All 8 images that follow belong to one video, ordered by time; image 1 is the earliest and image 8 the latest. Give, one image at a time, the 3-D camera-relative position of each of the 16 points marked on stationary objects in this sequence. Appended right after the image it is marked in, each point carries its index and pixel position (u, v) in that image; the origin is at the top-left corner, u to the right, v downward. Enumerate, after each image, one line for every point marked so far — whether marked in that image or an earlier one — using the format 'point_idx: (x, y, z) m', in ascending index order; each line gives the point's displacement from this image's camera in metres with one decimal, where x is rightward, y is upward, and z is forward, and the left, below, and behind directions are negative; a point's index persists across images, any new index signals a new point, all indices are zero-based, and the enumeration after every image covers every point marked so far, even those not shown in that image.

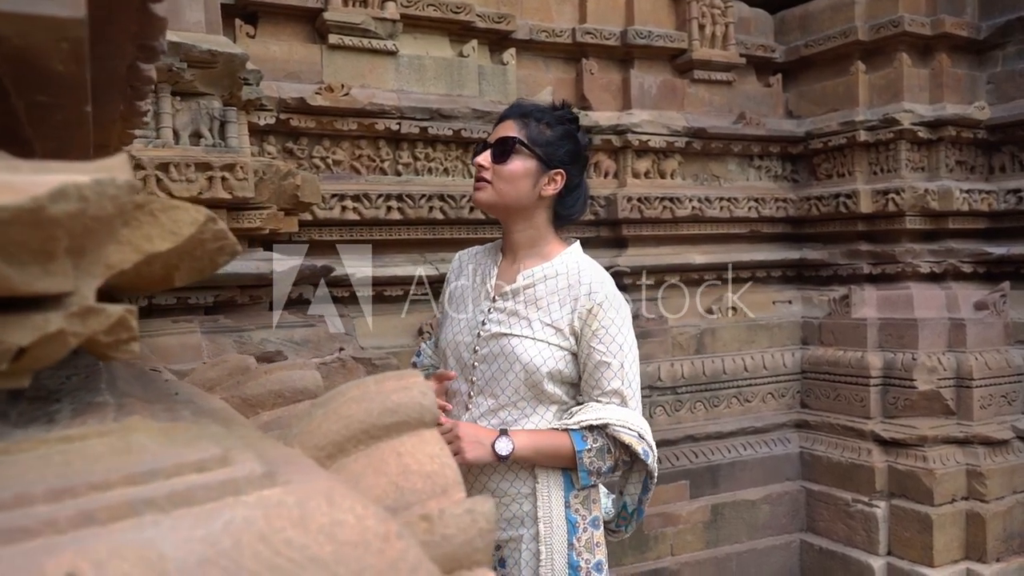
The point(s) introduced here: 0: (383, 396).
0: (-0.1, -0.1, +0.7) m
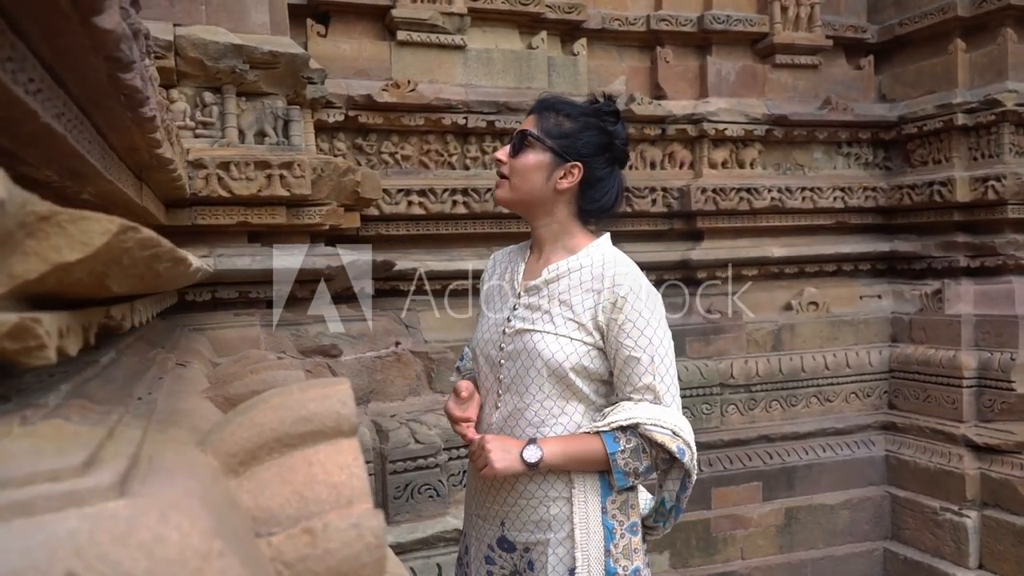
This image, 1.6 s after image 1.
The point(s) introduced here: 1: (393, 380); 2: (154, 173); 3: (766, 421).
0: (-0.2, -0.1, +0.7) m
1: (-0.4, -0.3, +2.6) m
2: (-0.8, +0.2, +1.8) m
3: (+1.1, -0.6, +3.5) m
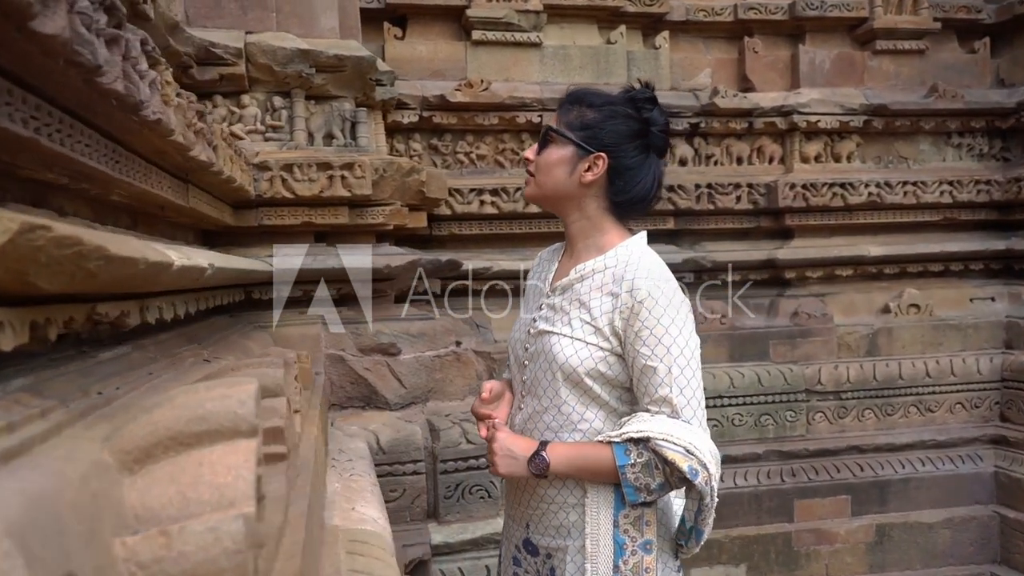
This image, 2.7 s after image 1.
0: (-0.3, -0.1, +0.7) m
1: (-0.2, -0.3, +2.6) m
2: (-0.7, +0.3, +1.8) m
3: (+1.4, -0.6, +3.3) m
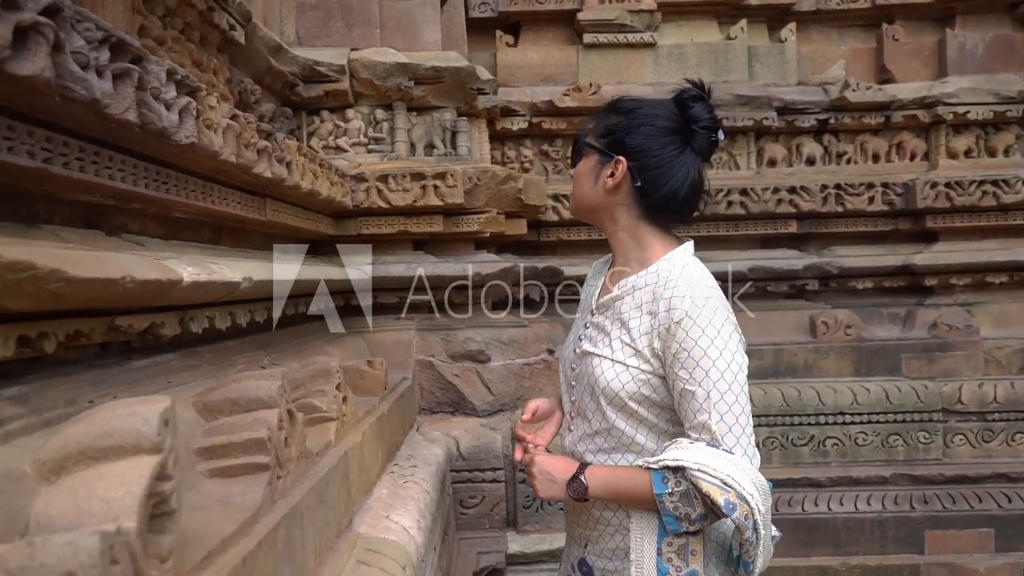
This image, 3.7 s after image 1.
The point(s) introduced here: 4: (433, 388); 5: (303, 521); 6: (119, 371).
0: (-0.4, -0.1, +0.8) m
1: (+0.1, -0.3, +2.6) m
2: (-0.6, +0.2, +1.9) m
3: (+1.8, -0.6, +3.0) m
4: (-0.2, -0.3, +2.5) m
5: (-0.3, -0.3, +1.1) m
6: (-0.6, -0.1, +1.2) m
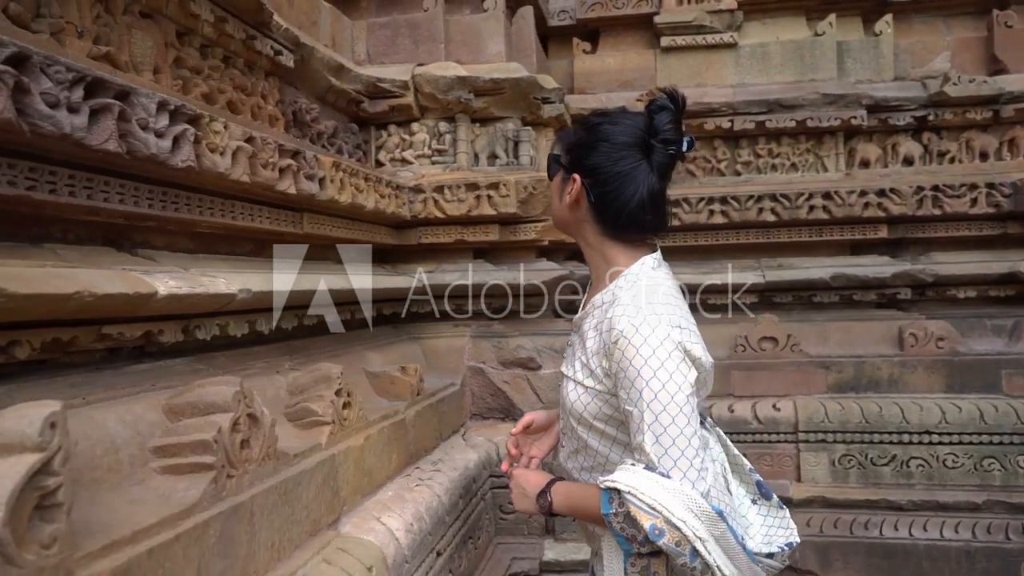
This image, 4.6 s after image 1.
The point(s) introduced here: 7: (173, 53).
0: (-0.5, -0.1, +0.9) m
1: (+0.3, -0.3, +2.6) m
2: (-0.5, +0.2, +2.0) m
3: (+2.0, -0.6, +2.7) m
4: (-0.1, -0.3, +2.6) m
5: (-0.4, -0.3, +1.2) m
6: (-0.6, -0.1, +1.4) m
7: (-0.7, +0.5, +1.8) m
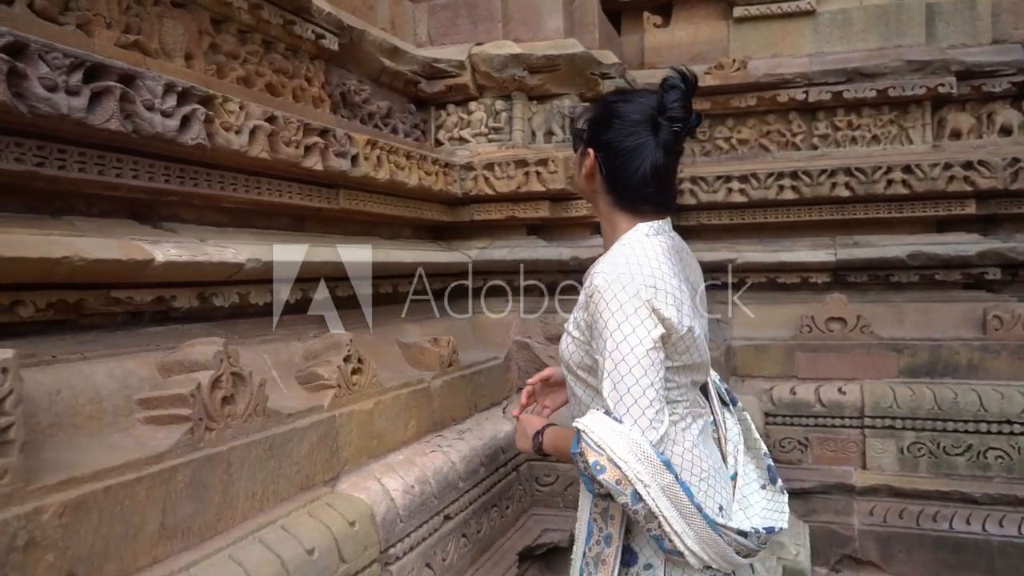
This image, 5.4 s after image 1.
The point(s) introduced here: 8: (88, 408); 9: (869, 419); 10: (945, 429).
0: (-0.6, -0.1, +1.0) m
1: (+0.4, -0.3, +2.6) m
2: (-0.4, +0.3, +2.1) m
3: (+2.1, -0.6, +2.4) m
4: (+0.1, -0.3, +2.6) m
5: (-0.4, -0.3, +1.3) m
6: (-0.7, -0.1, +1.5) m
7: (-0.7, +0.6, +1.9) m
8: (-0.6, -0.2, +1.2) m
9: (+1.2, -0.4, +2.7) m
10: (+1.4, -0.4, +2.6) m
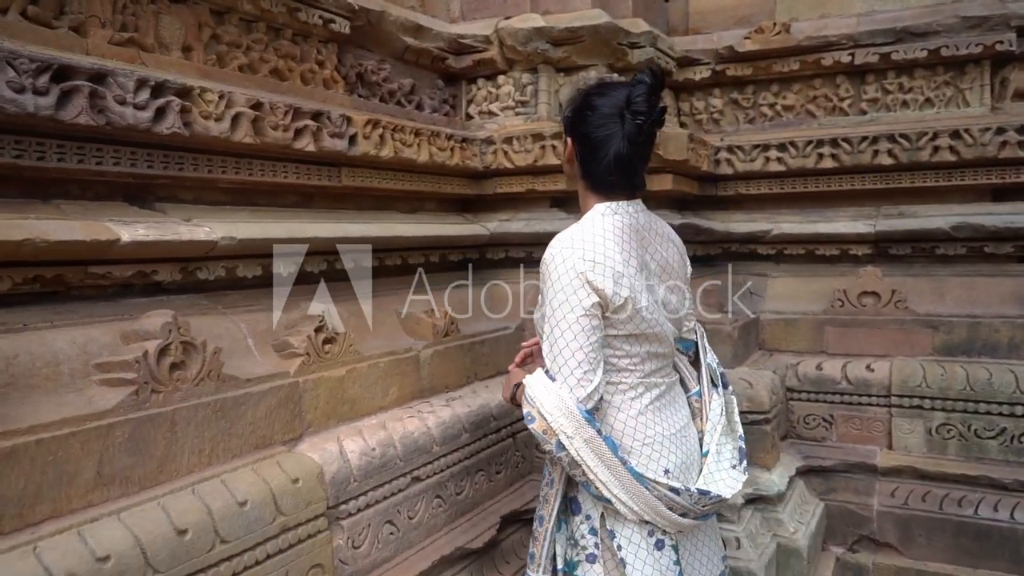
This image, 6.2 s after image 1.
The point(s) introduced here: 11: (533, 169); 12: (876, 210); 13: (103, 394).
0: (-0.8, -0.1, +1.2) m
1: (+0.4, -0.2, +2.6) m
2: (-0.5, +0.4, +2.3) m
3: (+2.1, -0.5, +2.2) m
4: (+0.1, -0.2, +2.7) m
5: (-0.6, -0.2, +1.5) m
6: (-0.8, 0.0, +1.7) m
7: (-0.7, +0.6, +2.0) m
8: (-0.8, -0.1, +1.4) m
9: (+1.2, -0.3, +2.6) m
10: (+1.4, -0.4, +2.5) m
11: (+0.1, +0.4, +2.8) m
12: (+1.3, +0.3, +3.0) m
13: (-0.7, -0.2, +1.4) m
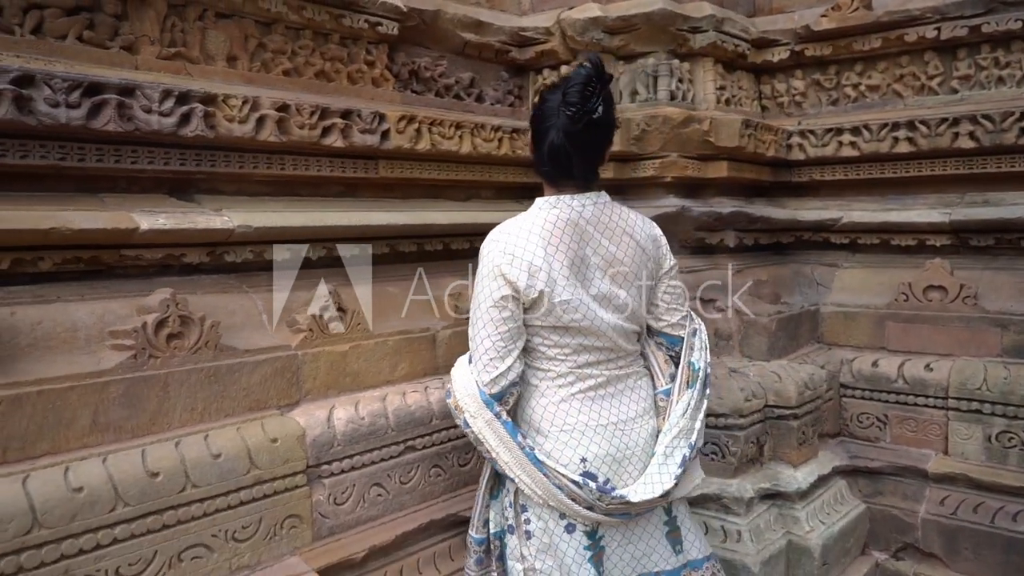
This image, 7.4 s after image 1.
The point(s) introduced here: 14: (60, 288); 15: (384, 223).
0: (-1.0, 0.0, +1.5) m
1: (+0.5, -0.1, +2.6) m
2: (-0.4, +0.4, +2.5) m
3: (+2.1, -0.5, +1.8) m
4: (+0.2, -0.1, +2.8) m
5: (-0.7, -0.2, +1.7) m
6: (-0.9, 0.0, +2.0) m
7: (-0.7, +0.7, +2.3) m
8: (-0.9, -0.1, +1.7) m
9: (+1.3, -0.3, +2.4) m
10: (+1.5, -0.4, +2.3) m
11: (+0.2, +0.4, +2.8) m
12: (+1.5, +0.3, +2.7) m
13: (-0.8, -0.1, +1.7) m
14: (-1.0, 0.0, +1.8) m
15: (-0.4, +0.2, +2.3) m
